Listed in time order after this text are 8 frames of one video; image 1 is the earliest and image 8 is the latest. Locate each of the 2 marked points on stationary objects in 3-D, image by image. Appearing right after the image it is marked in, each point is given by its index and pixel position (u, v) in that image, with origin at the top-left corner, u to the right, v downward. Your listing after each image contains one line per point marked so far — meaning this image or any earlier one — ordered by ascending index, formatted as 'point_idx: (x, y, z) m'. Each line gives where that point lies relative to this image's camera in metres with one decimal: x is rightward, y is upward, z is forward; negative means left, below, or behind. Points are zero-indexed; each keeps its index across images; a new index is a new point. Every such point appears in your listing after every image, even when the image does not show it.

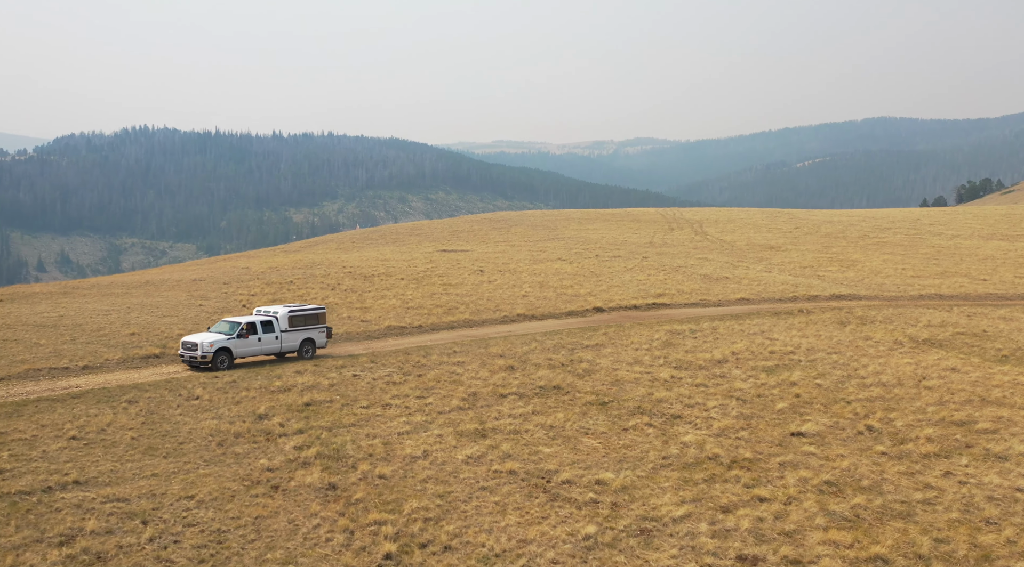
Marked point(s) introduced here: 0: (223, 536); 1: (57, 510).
0: (-6.9, -6.2, +18.4) m
1: (-11.2, -5.9, +18.7) m
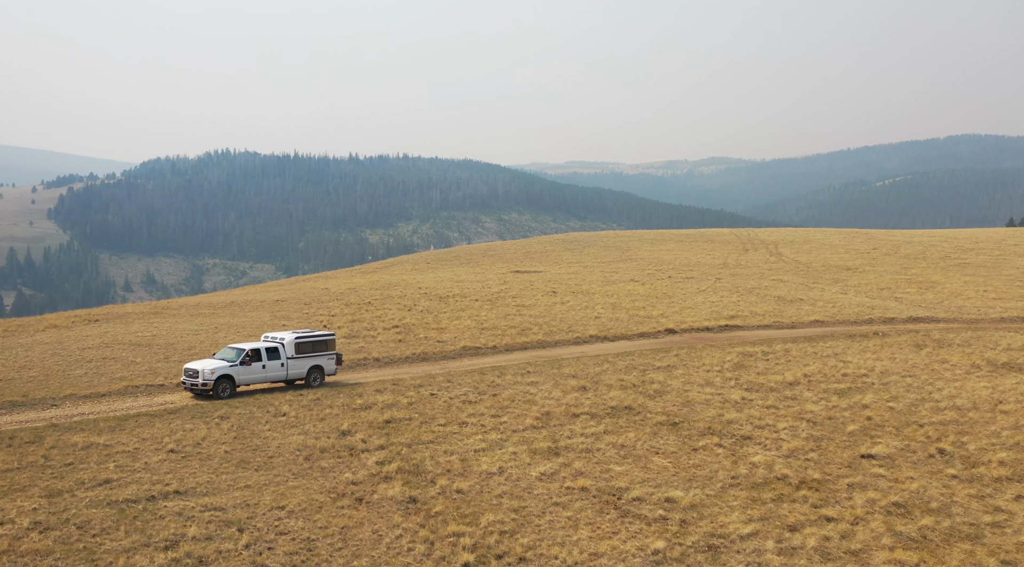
0: (-5.1, -6.8, +19.7) m
1: (-9.3, -6.6, +20.4) m
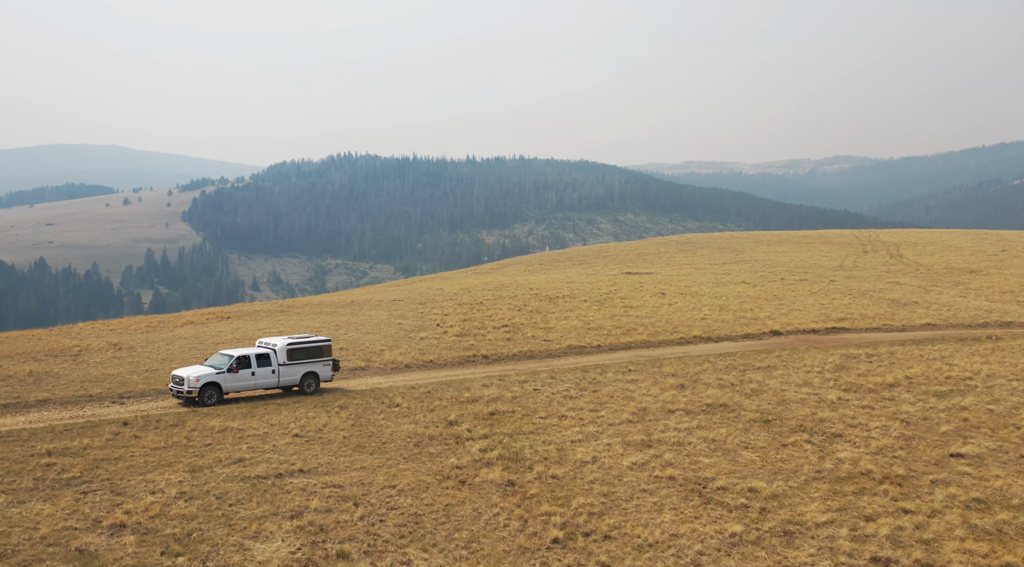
0: (-2.6, -6.7, +21.7) m
1: (-6.7, -6.5, +23.0) m
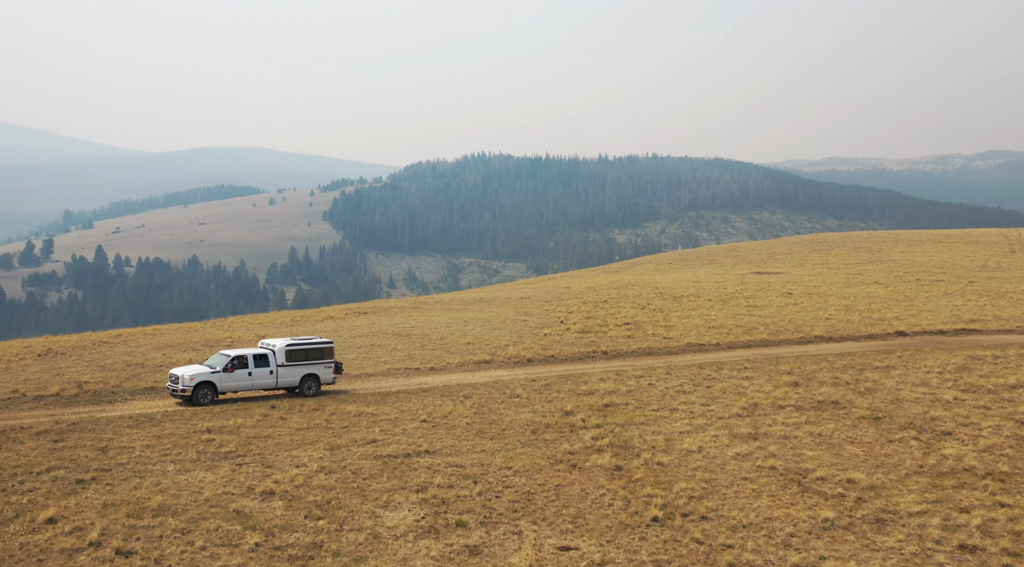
0: (+0.6, -6.5, +23.4) m
1: (-3.2, -6.2, +25.4) m
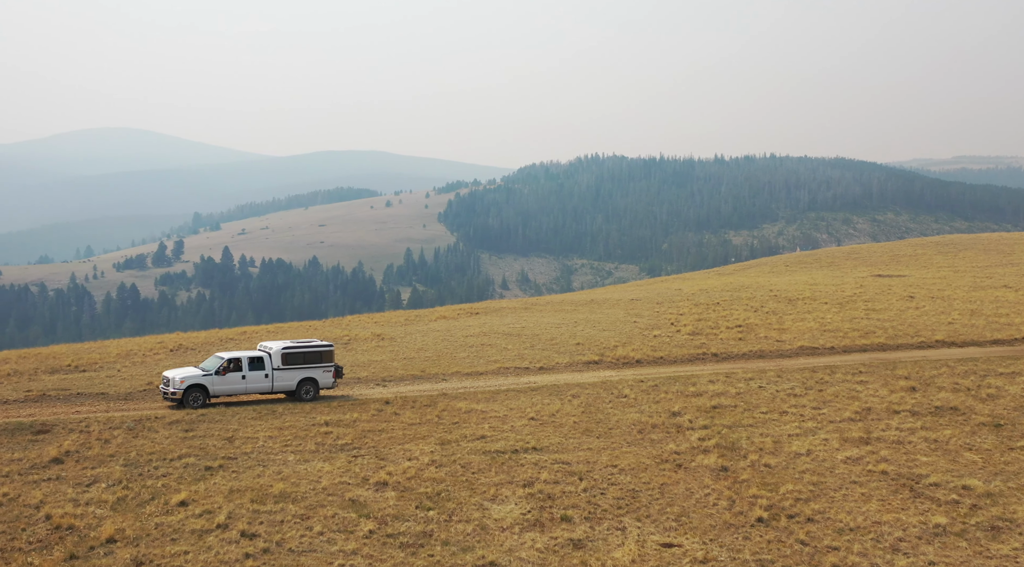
0: (+3.8, -6.5, +23.8) m
1: (+0.4, -6.2, +26.3) m
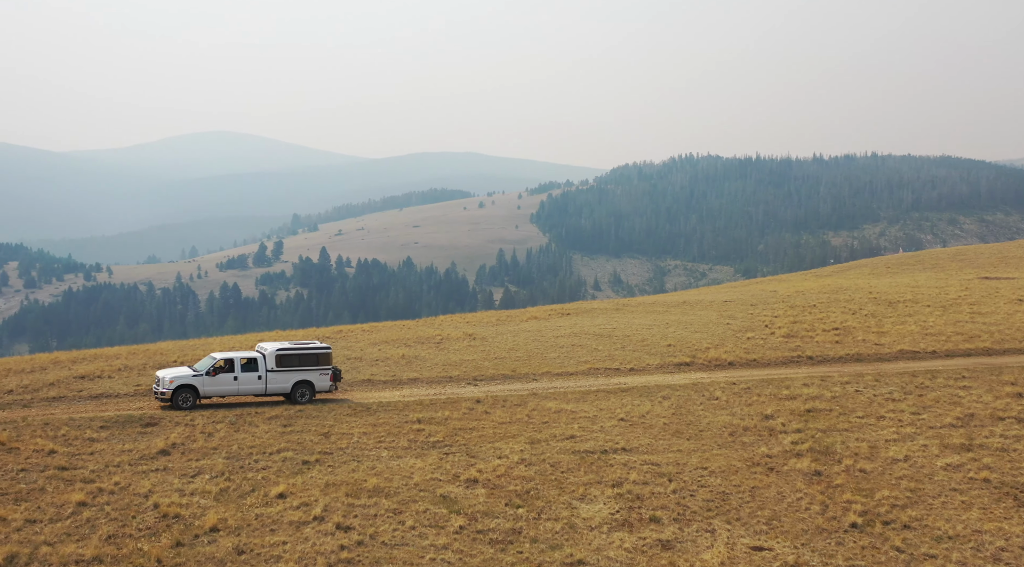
0: (+6.6, -6.5, +23.8) m
1: (+3.4, -6.1, +26.6) m
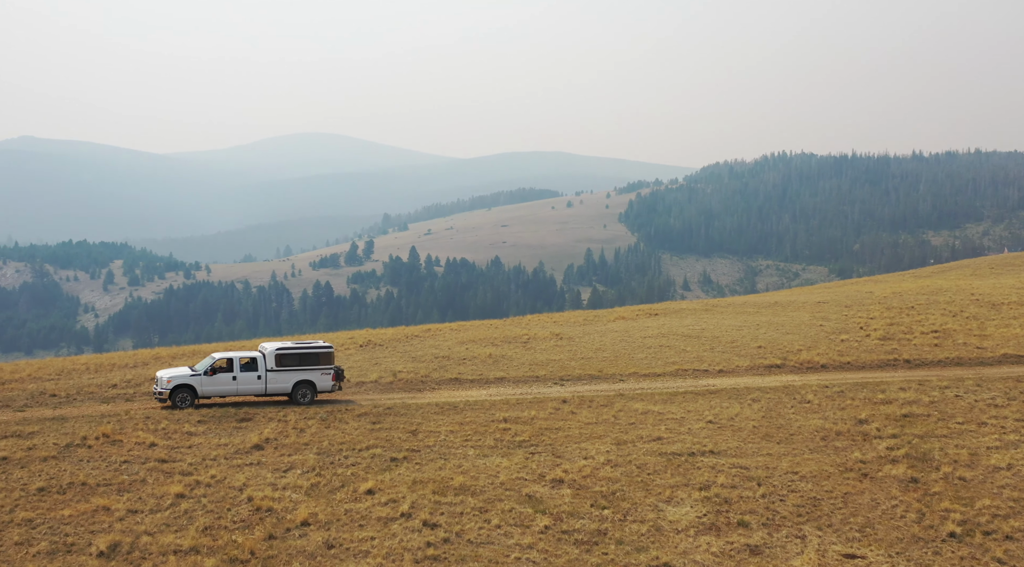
0: (+9.2, -6.6, +23.4) m
1: (+6.4, -6.2, +26.6) m
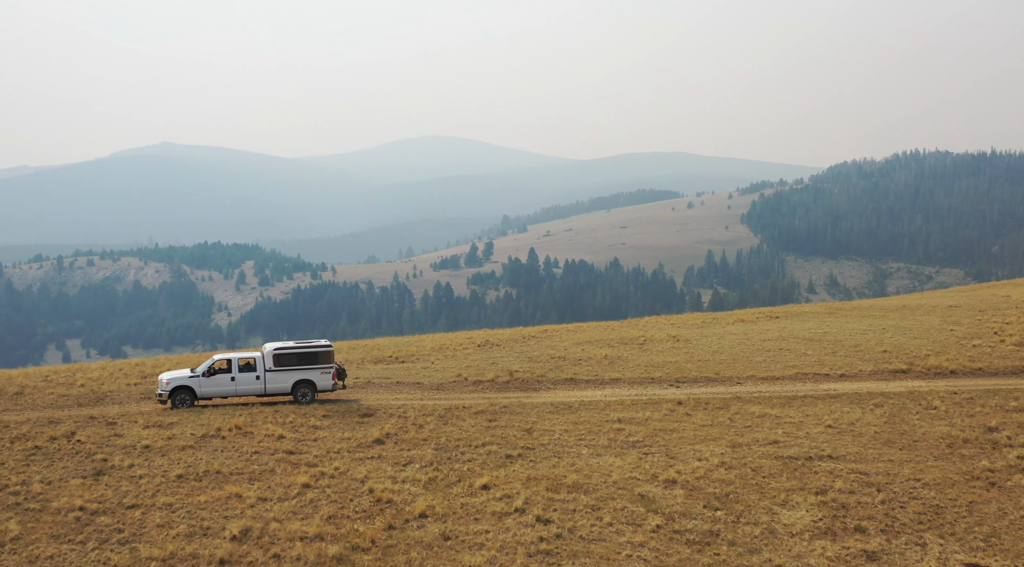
0: (+12.6, -6.6, +22.9) m
1: (+10.3, -6.2, +26.5) m
